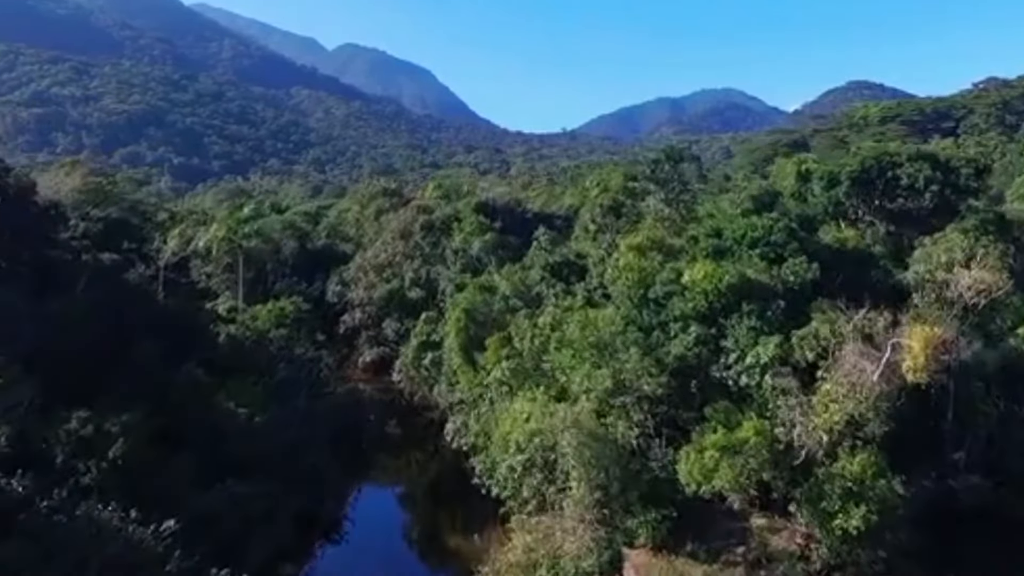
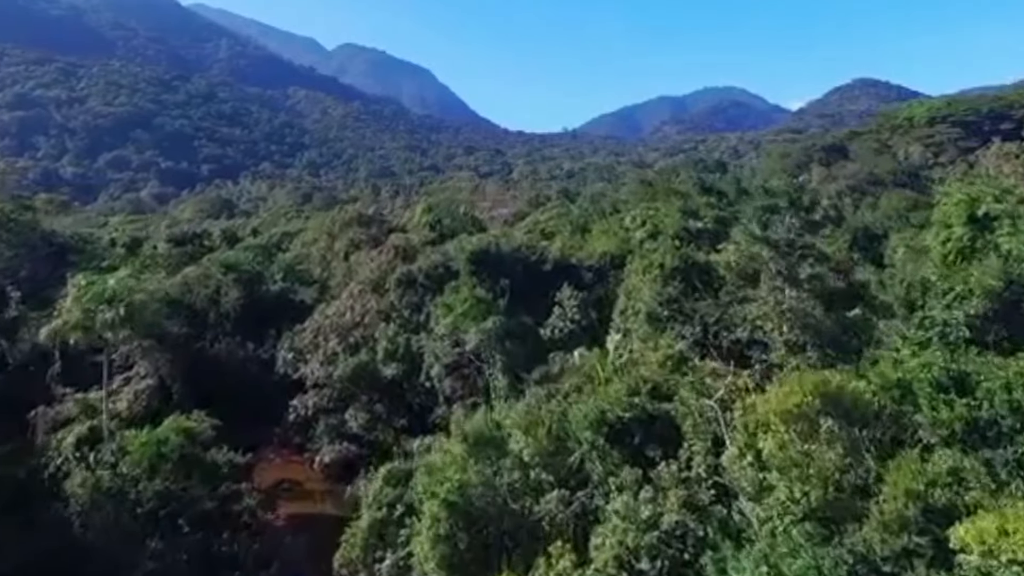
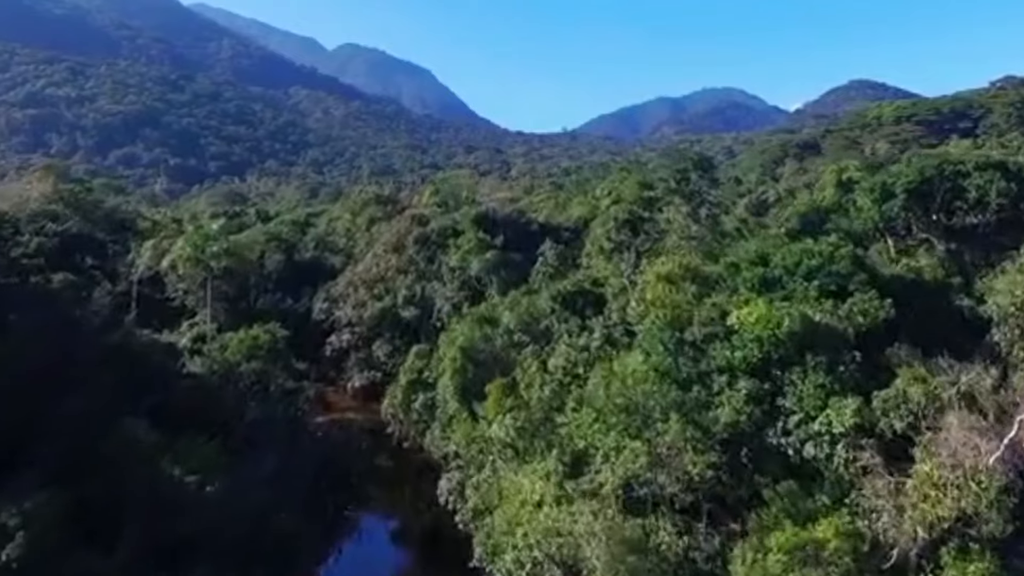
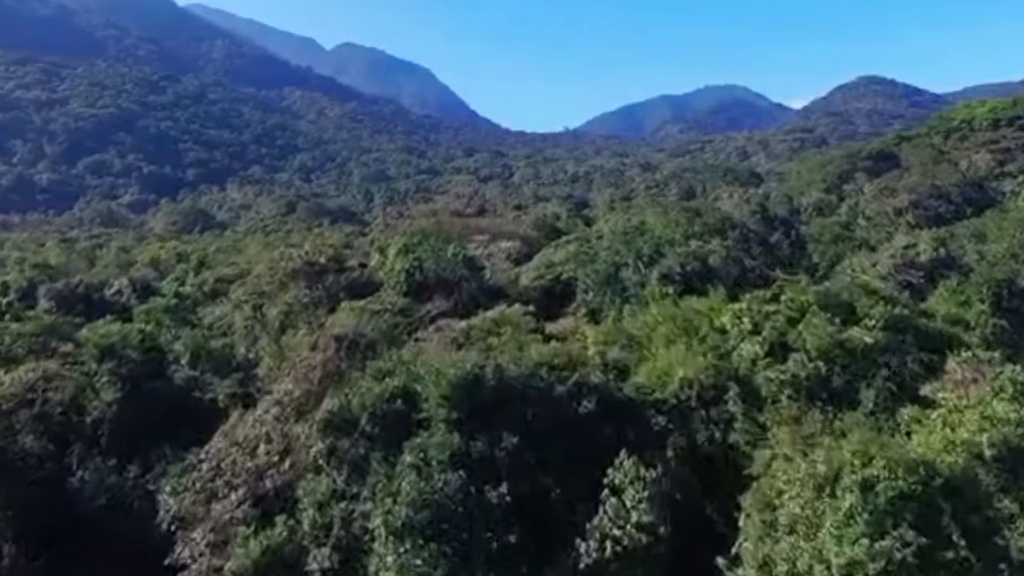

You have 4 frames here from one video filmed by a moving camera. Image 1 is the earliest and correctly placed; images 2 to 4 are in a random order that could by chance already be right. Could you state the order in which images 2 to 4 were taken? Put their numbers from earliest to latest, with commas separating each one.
3, 2, 4
